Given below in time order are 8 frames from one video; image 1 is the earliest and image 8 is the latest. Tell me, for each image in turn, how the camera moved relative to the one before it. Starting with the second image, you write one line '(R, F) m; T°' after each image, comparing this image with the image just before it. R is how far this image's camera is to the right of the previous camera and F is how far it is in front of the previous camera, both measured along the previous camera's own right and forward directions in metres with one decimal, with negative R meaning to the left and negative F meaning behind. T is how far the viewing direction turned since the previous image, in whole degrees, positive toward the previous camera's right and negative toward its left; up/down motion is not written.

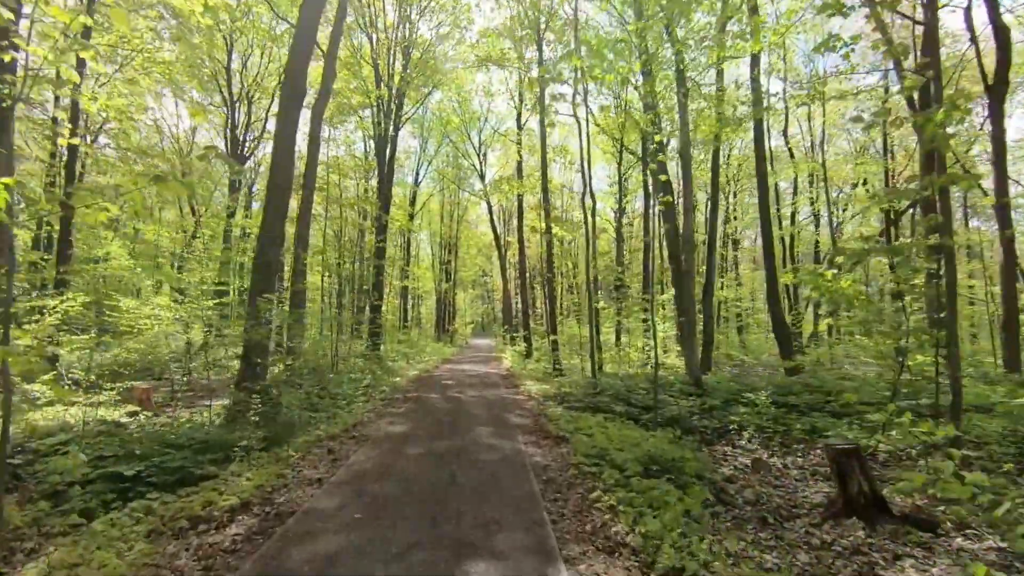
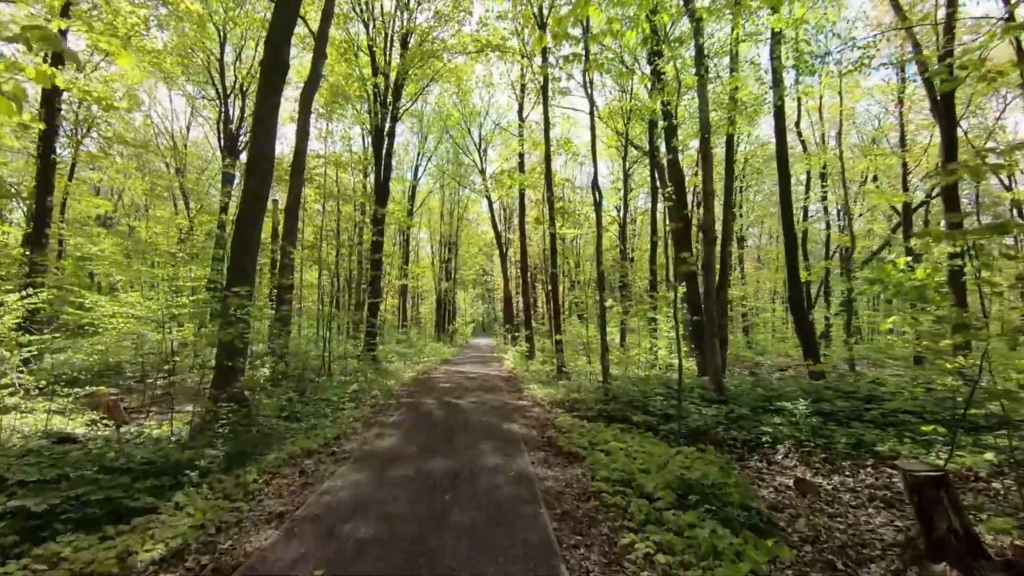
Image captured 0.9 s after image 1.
(0.0, +0.8) m; 0°
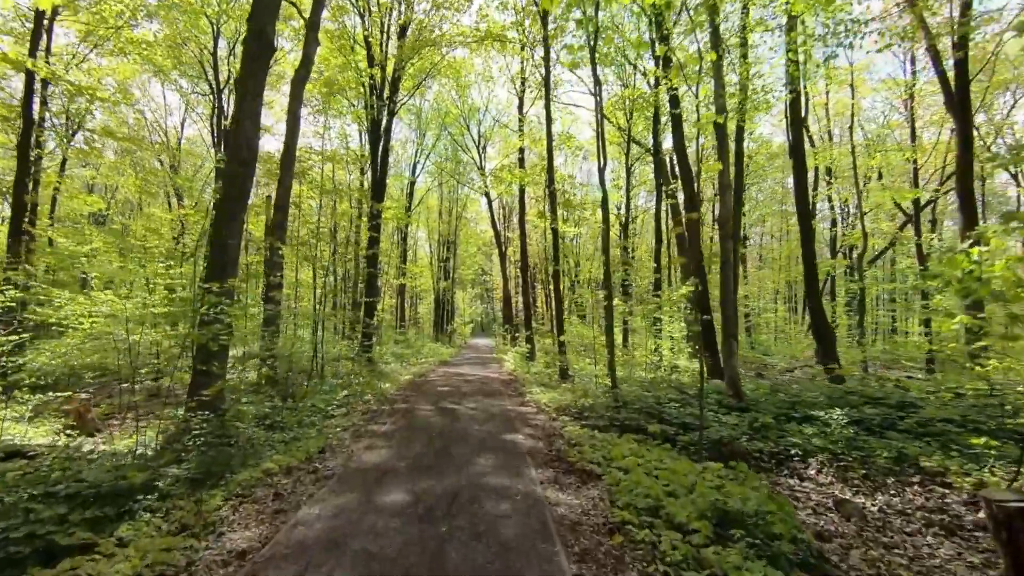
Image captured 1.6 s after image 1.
(-0.1, +0.6) m; 0°
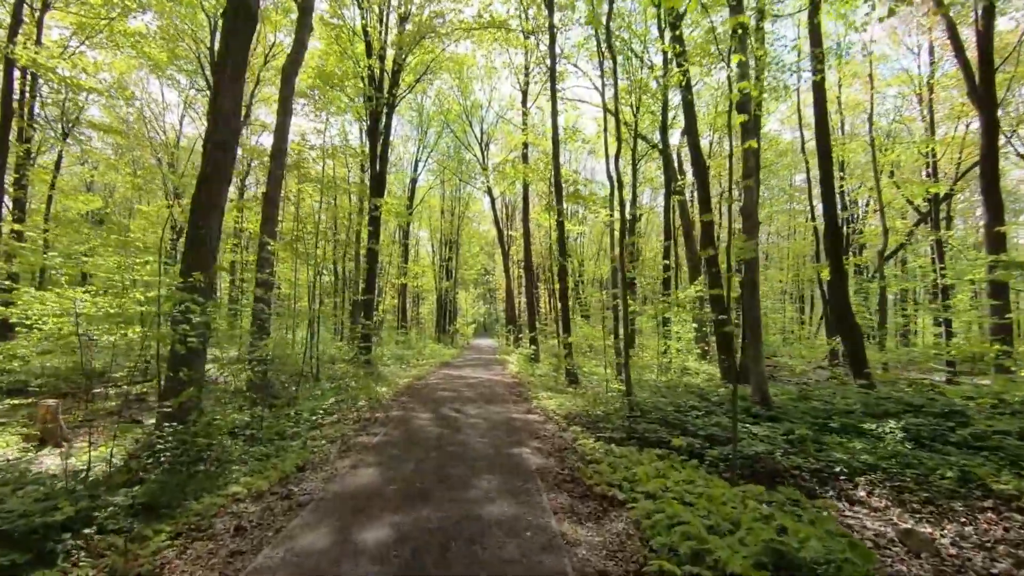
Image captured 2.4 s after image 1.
(0.0, +0.6) m; 0°
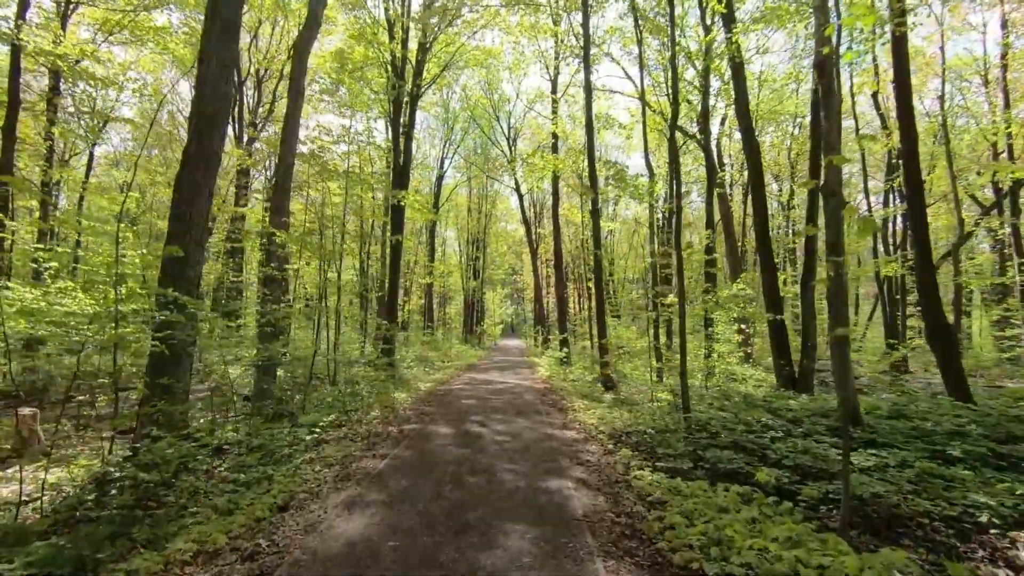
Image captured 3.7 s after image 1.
(-0.1, +1.1) m; -3°
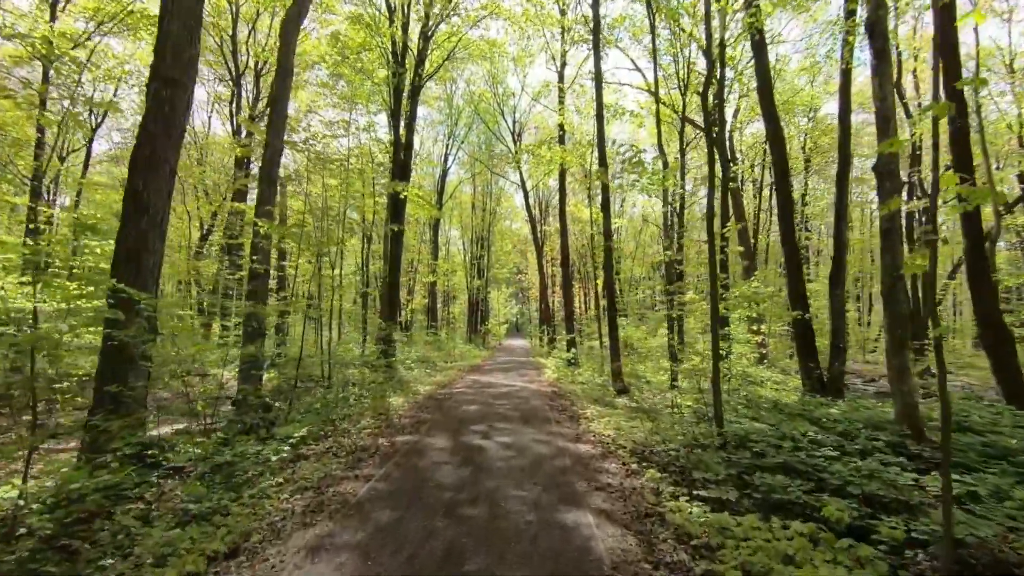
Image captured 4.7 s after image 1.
(0.0, +0.8) m; -1°
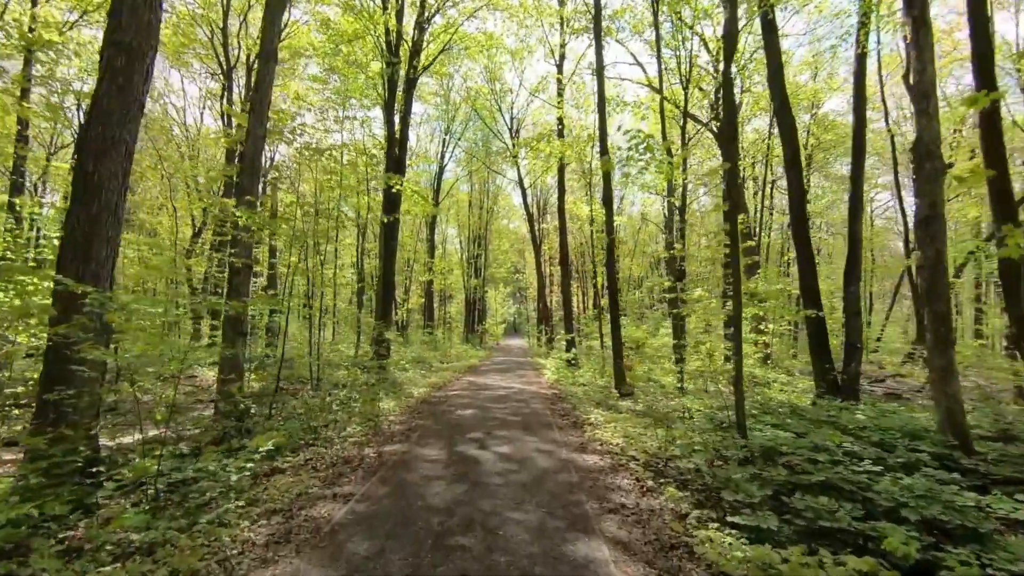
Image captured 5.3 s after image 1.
(0.0, +0.5) m; 0°
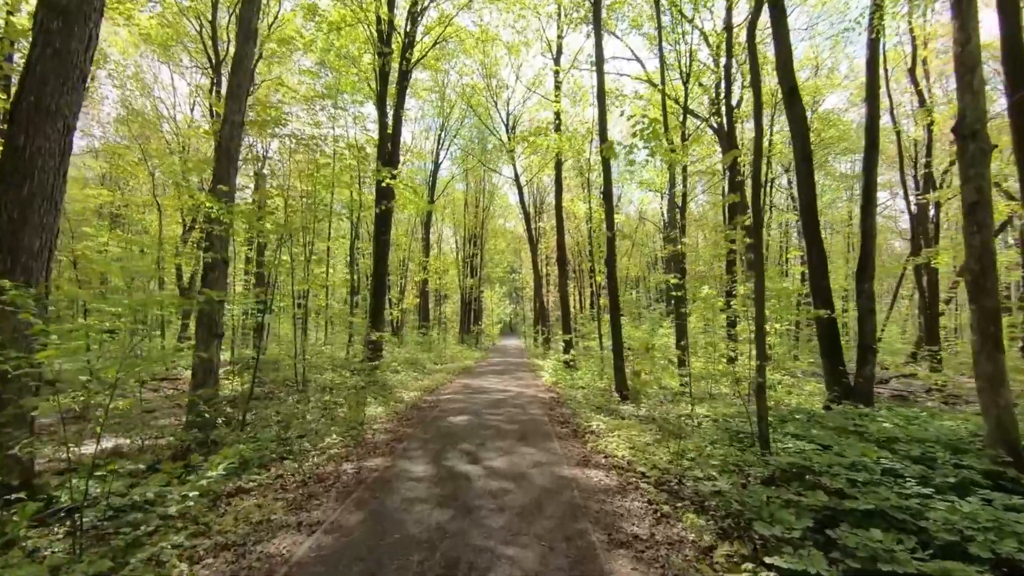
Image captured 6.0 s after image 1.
(0.0, +0.5) m; 0°
